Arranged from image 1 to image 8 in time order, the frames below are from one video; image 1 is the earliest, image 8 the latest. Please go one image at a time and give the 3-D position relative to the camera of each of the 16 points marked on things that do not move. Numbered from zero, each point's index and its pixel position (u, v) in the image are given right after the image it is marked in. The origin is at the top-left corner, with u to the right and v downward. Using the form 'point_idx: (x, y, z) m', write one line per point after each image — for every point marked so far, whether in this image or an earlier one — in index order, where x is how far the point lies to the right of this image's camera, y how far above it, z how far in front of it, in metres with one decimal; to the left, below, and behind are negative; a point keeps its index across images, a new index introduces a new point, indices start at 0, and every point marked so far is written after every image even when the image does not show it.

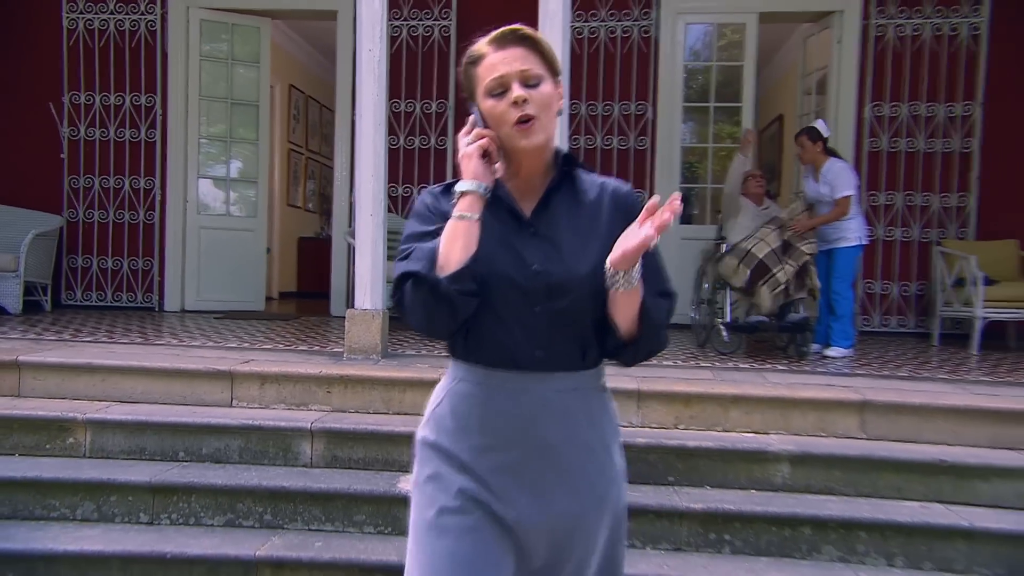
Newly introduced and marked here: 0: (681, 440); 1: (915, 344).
0: (+0.7, -0.6, +3.2) m
1: (+2.6, -0.4, +5.2) m
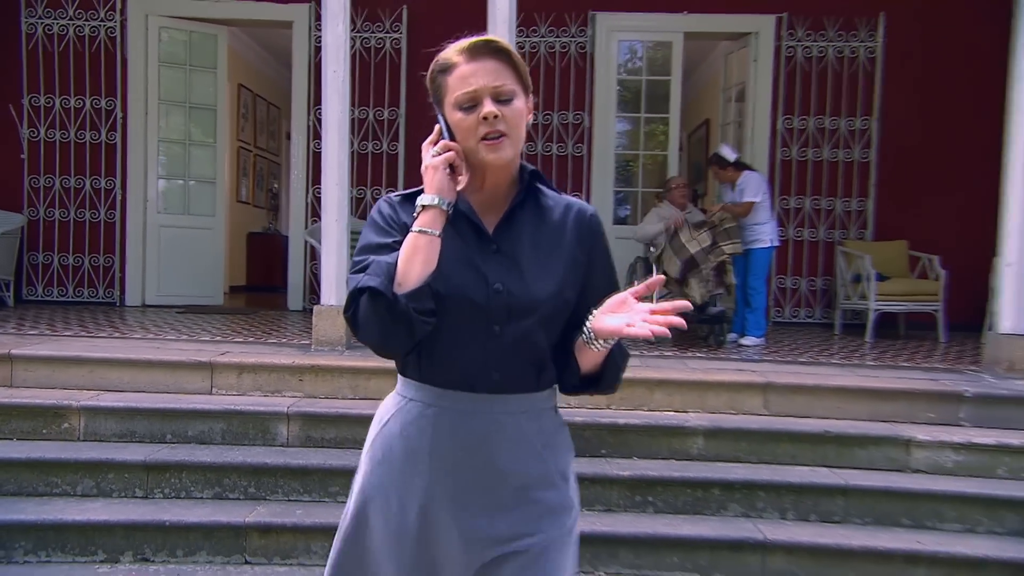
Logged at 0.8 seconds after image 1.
0: (+0.5, -0.6, +3.7) m
1: (+2.2, -0.3, +5.8) m
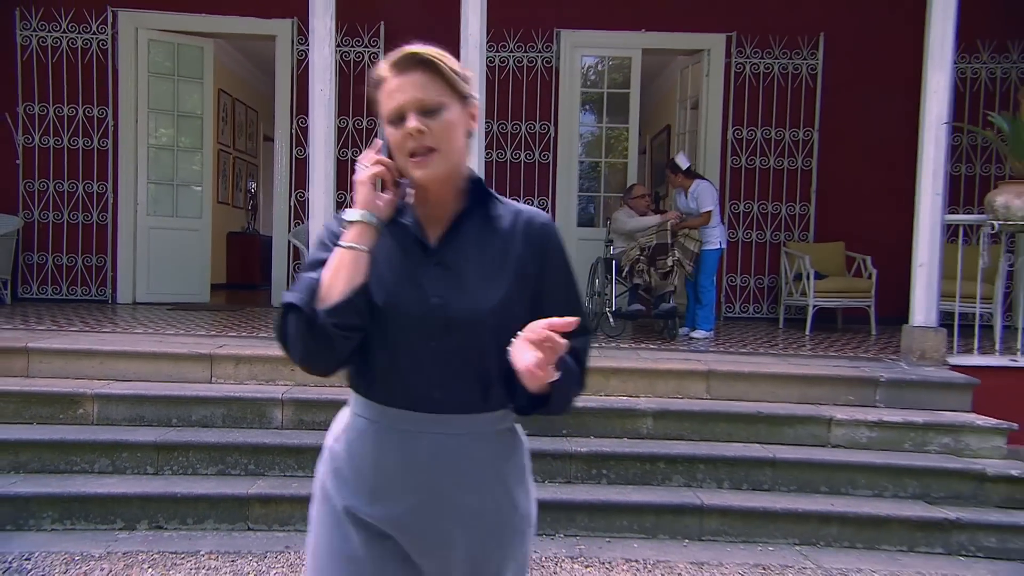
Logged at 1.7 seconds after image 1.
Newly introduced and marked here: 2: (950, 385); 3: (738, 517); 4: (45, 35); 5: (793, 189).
0: (+0.3, -0.6, +4.2) m
1: (+2.0, -0.3, +6.4) m
2: (+2.3, -0.5, +4.3) m
3: (+1.0, -1.0, +3.7) m
4: (-3.7, +2.0, +6.4) m
5: (+2.3, +0.8, +6.7) m
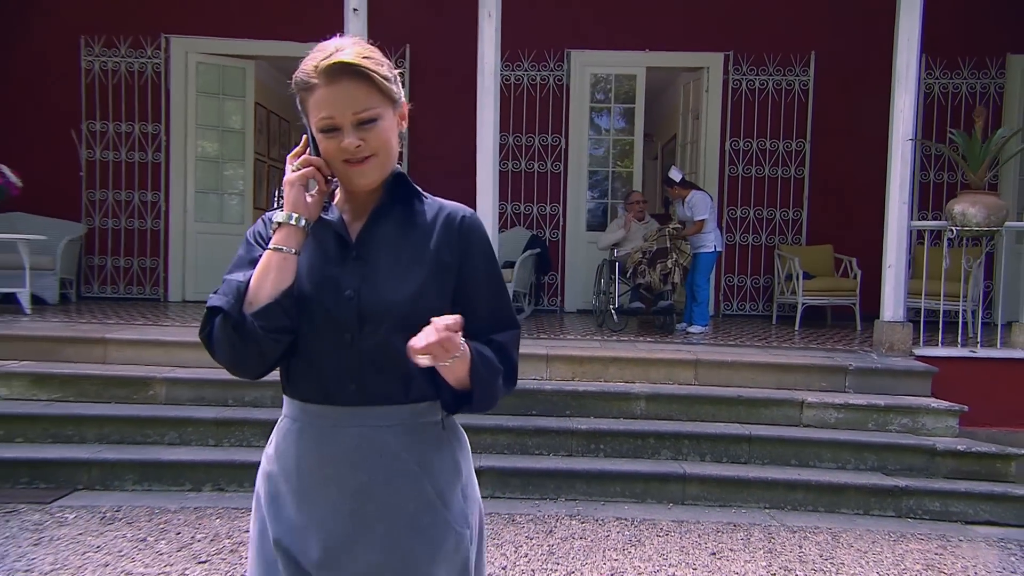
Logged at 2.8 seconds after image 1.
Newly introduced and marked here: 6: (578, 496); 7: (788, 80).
0: (+0.4, -0.6, +4.8) m
1: (+2.1, -0.3, +6.9) m
2: (+2.4, -0.5, +4.8) m
3: (+1.1, -1.0, +4.2) m
4: (-3.5, +2.0, +7.2) m
5: (+2.4, +0.8, +7.2) m
6: (+0.3, -1.1, +4.3) m
7: (+2.4, +1.8, +7.2) m
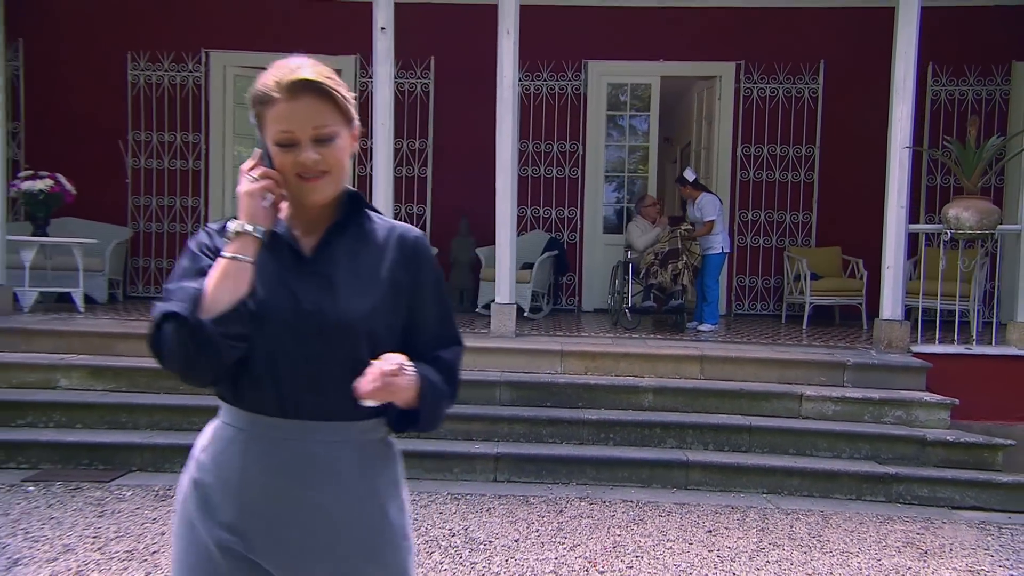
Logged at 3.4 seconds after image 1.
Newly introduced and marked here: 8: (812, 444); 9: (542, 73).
0: (+0.5, -0.6, +5.1) m
1: (+2.3, -0.3, +7.2) m
2: (+2.5, -0.5, +5.1) m
3: (+1.1, -1.0, +4.6) m
4: (-3.4, +2.0, +7.6) m
5: (+2.6, +0.8, +7.5) m
6: (+0.4, -1.1, +4.6) m
7: (+2.6, +1.8, +7.4) m
8: (+1.7, -0.9, +4.8) m
9: (+0.3, +2.0, +7.6) m
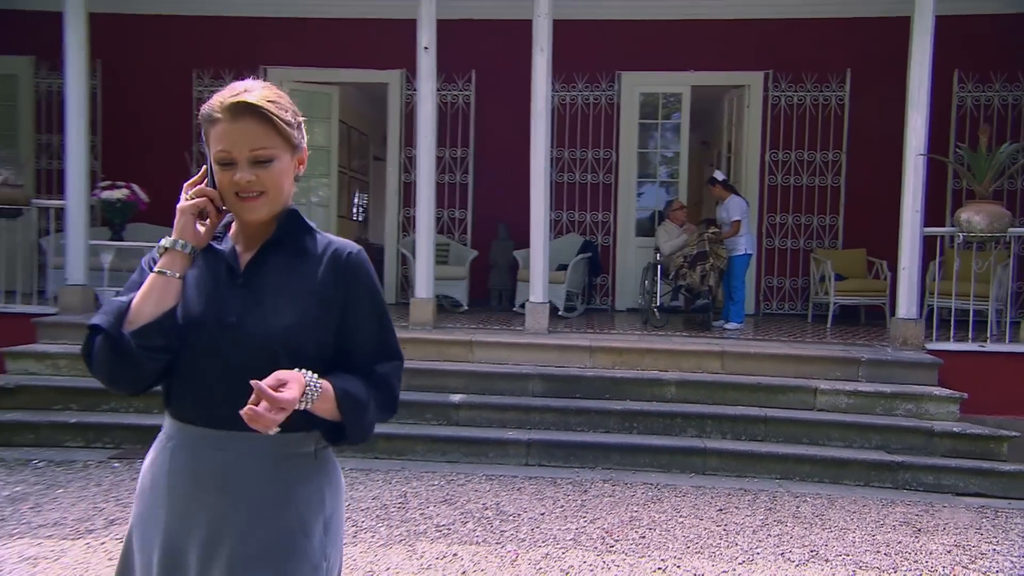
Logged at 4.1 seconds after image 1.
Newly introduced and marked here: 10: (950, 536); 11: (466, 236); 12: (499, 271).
0: (+0.7, -0.6, +5.5) m
1: (+2.6, -0.3, +7.5) m
2: (+2.7, -0.5, +5.4) m
3: (+1.3, -1.0, +4.9) m
4: (-3.0, +2.0, +8.2) m
5: (+2.9, +0.8, +7.8) m
6: (+0.6, -1.1, +5.0) m
7: (+2.9, +1.8, +7.7) m
8: (+1.9, -0.9, +5.1) m
9: (+0.6, +2.0, +8.0) m
10: (+2.0, -1.2, +3.8) m
11: (-0.5, +0.5, +8.1) m
12: (-0.1, +0.2, +7.8) m
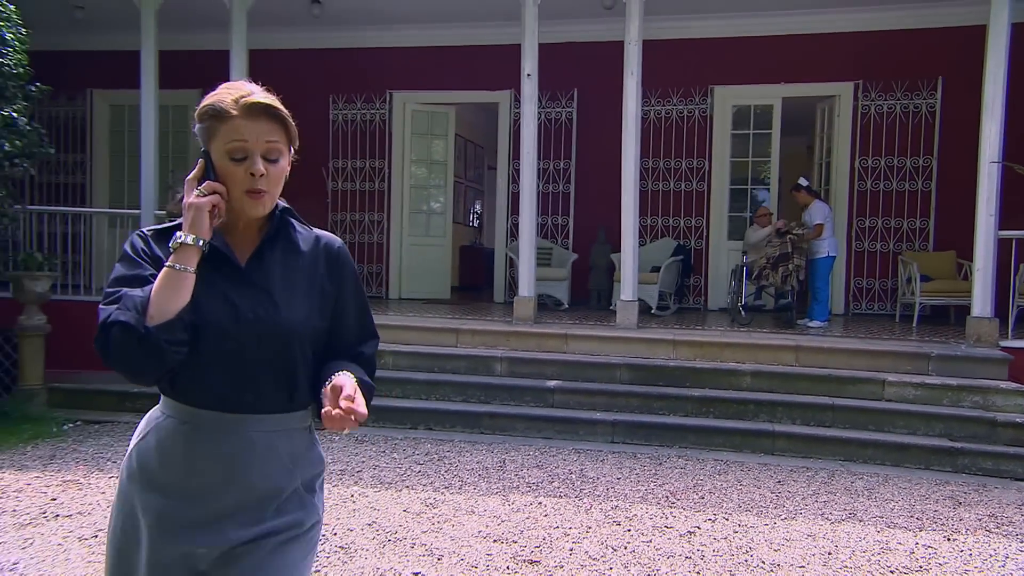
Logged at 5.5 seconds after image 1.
0: (+1.3, -0.6, +6.1) m
1: (+3.5, -0.3, +7.8) m
2: (+3.3, -0.5, +5.7) m
3: (+1.9, -1.0, +5.4) m
4: (-1.9, +2.0, +9.3) m
5: (+3.9, +0.8, +8.0) m
6: (+1.2, -1.1, +5.6) m
7: (+3.9, +1.8, +8.0) m
8: (+2.5, -0.9, +5.5) m
9: (+1.7, +2.0, +8.6) m
10: (+2.5, -1.1, +4.2) m
11: (+0.6, +0.5, +8.8) m
12: (+0.9, +0.2, +8.4) m
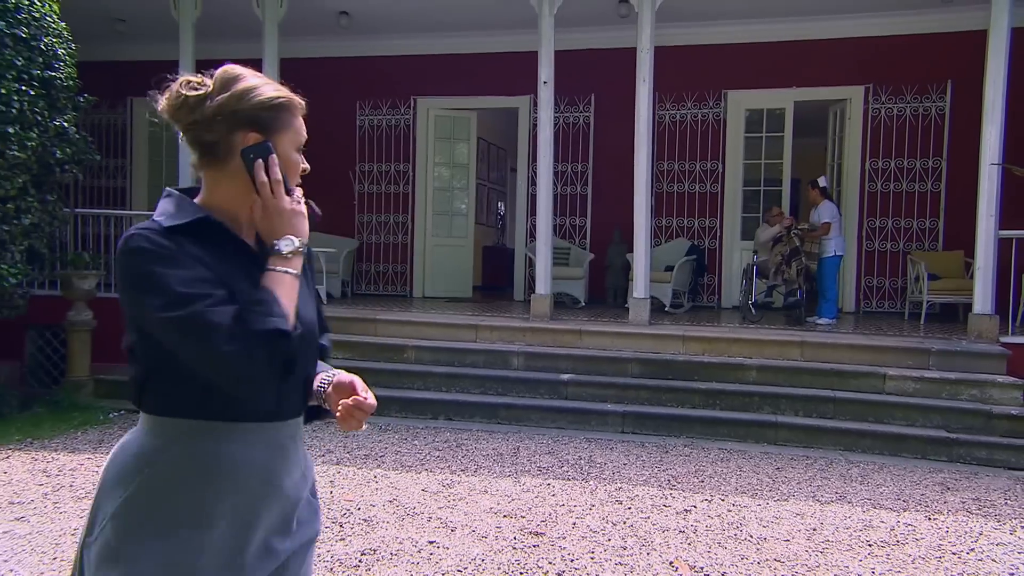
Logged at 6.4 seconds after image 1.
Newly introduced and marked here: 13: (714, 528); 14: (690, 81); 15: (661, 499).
0: (+1.5, -0.6, +6.4) m
1: (+3.7, -0.3, +8.0) m
2: (+3.4, -0.5, +5.9) m
3: (+2.0, -1.0, +5.7) m
4: (-1.7, +2.0, +9.7) m
5: (+4.1, +0.8, +8.2) m
6: (+1.3, -1.0, +5.9) m
7: (+4.1, +1.8, +8.2) m
8: (+2.6, -0.9, +5.7) m
9: (+1.9, +2.0, +8.8) m
10: (+2.5, -1.1, +4.5) m
11: (+0.8, +0.5, +9.1) m
12: (+1.1, +0.2, +8.7) m
13: (+0.9, -1.1, +3.8) m
14: (+1.9, +2.2, +8.8) m
15: (+0.8, -1.1, +4.2) m
